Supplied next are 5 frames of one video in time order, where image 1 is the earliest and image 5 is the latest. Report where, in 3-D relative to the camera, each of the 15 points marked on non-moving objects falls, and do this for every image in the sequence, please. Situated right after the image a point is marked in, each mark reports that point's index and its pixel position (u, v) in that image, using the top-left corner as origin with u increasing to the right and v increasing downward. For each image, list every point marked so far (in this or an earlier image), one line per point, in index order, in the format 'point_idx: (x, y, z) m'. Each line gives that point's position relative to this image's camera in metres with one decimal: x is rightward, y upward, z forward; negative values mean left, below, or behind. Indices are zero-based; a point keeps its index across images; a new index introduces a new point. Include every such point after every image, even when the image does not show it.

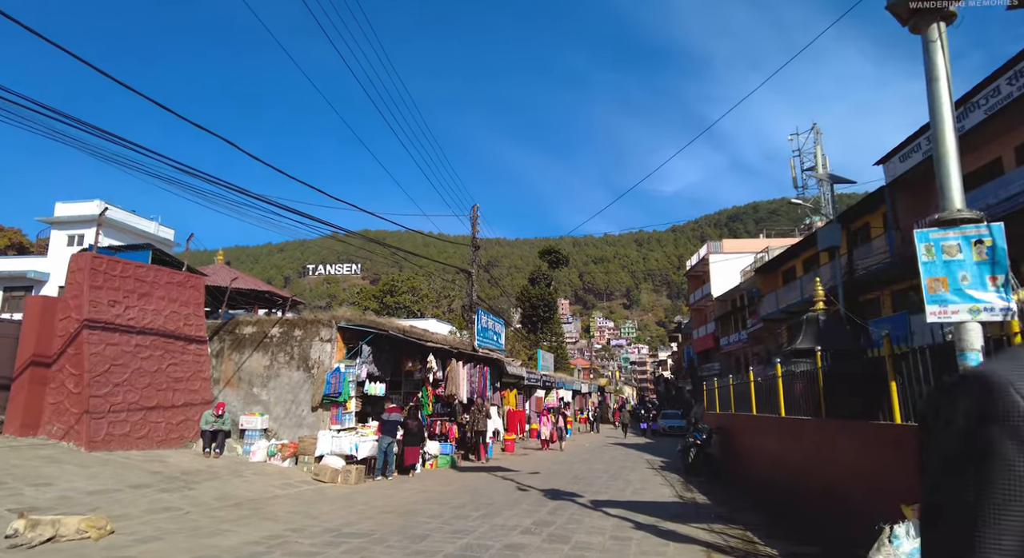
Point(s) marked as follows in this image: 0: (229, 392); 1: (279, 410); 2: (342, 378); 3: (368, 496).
0: (-6.3, -2.5, +12.5) m
1: (-5.0, -2.8, +12.1) m
2: (-3.5, -2.1, +11.7) m
3: (-2.5, -3.7, +9.7) m
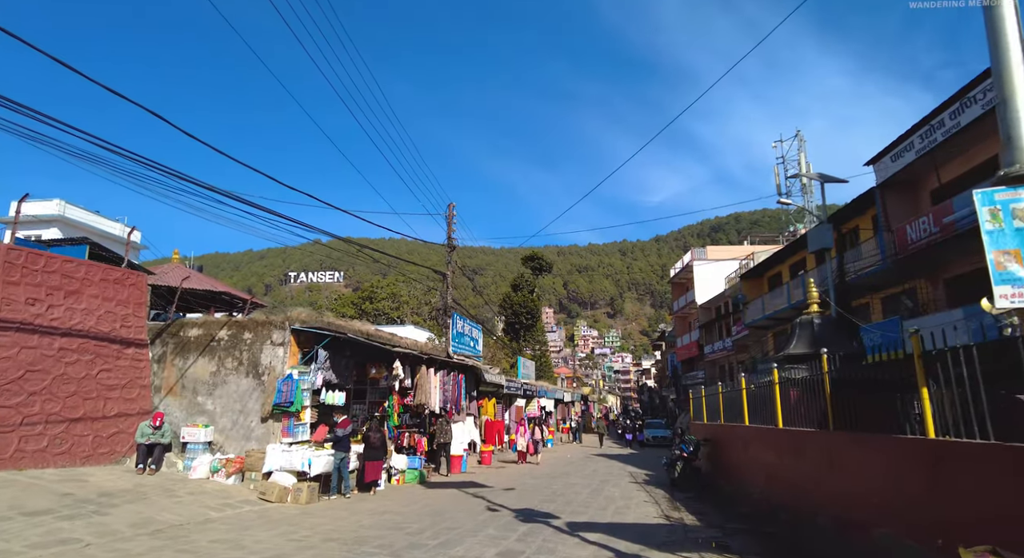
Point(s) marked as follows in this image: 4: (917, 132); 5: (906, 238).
0: (-6.8, -2.5, +11.3) m
1: (-5.5, -2.7, +10.9) m
2: (-4.1, -2.0, +10.6) m
3: (-3.0, -3.6, +8.5) m
4: (+11.3, +4.1, +15.8) m
5: (+11.6, +1.2, +16.5) m
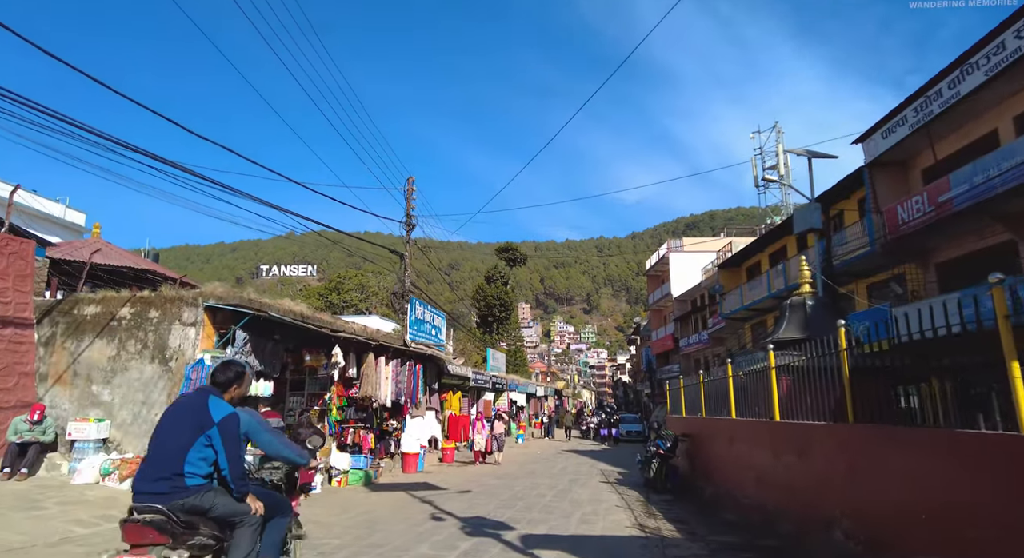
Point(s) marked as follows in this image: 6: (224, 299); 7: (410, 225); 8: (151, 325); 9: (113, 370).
0: (-7.6, -1.9, +9.5) m
1: (-6.3, -2.2, +9.2) m
2: (-4.8, -1.5, +9.0) m
3: (-3.7, -3.1, +6.9) m
4: (+10.4, +4.5, +14.7) m
5: (+10.6, +1.7, +15.5) m
6: (-4.8, -0.3, +9.4) m
7: (-3.1, +1.6, +16.9) m
8: (-6.0, -0.8, +9.4) m
9: (-6.6, -1.5, +9.4) m
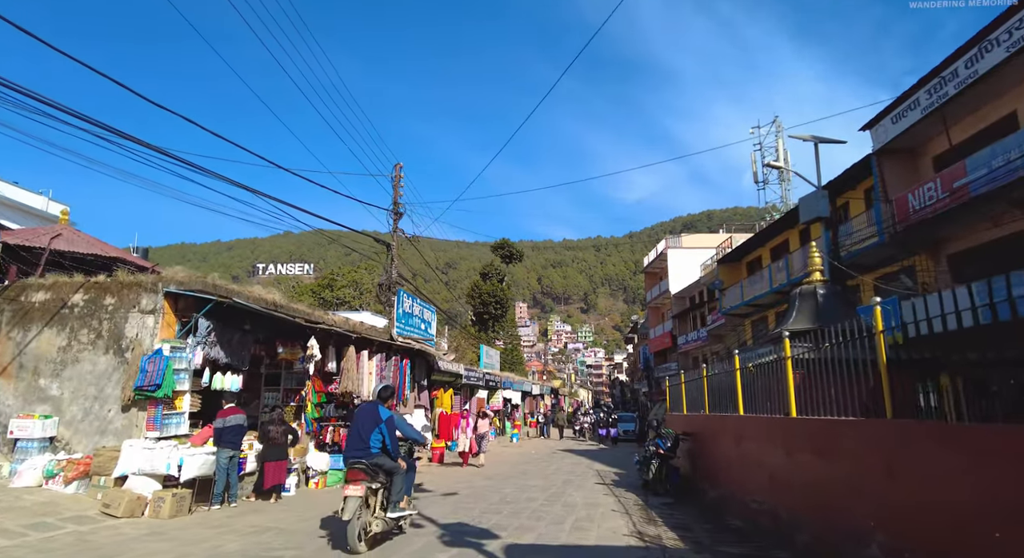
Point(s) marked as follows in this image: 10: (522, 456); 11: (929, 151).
0: (-7.8, -1.6, +8.7) m
1: (-6.5, -2.0, +8.4) m
2: (-5.0, -1.2, +8.2) m
3: (-3.9, -2.9, +6.2) m
4: (+10.2, +4.8, +13.9) m
5: (+10.3, +1.9, +14.8) m
6: (-5.0, -0.1, +8.7) m
7: (-3.3, +1.8, +16.1) m
8: (-6.2, -0.5, +8.6) m
9: (-6.8, -1.3, +8.6) m
10: (+0.3, -6.0, +19.1) m
11: (+11.3, +3.5, +15.3) m
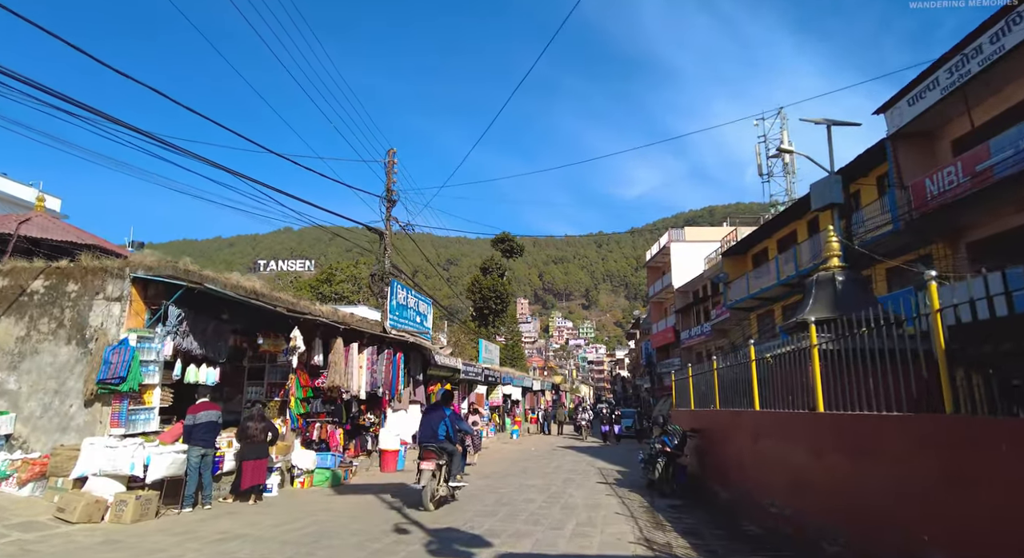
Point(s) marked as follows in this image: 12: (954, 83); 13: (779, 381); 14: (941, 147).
0: (-7.9, -1.4, +8.1) m
1: (-6.6, -1.7, +7.7) m
2: (-5.1, -1.0, +7.5) m
3: (-3.9, -2.7, +5.5) m
4: (+10.1, +5.0, +13.2) m
5: (+10.3, +2.1, +14.1) m
6: (-5.1, +0.1, +8.0) m
7: (-3.3, +2.1, +15.4) m
8: (-6.3, -0.3, +8.0) m
9: (-6.9, -1.0, +7.9) m
10: (+0.3, -5.7, +18.5) m
11: (+11.3, +3.7, +14.6) m
12: (+10.2, +4.5, +13.0) m
13: (+3.4, -1.3, +7.2) m
14: (+11.3, +3.5, +14.8) m
